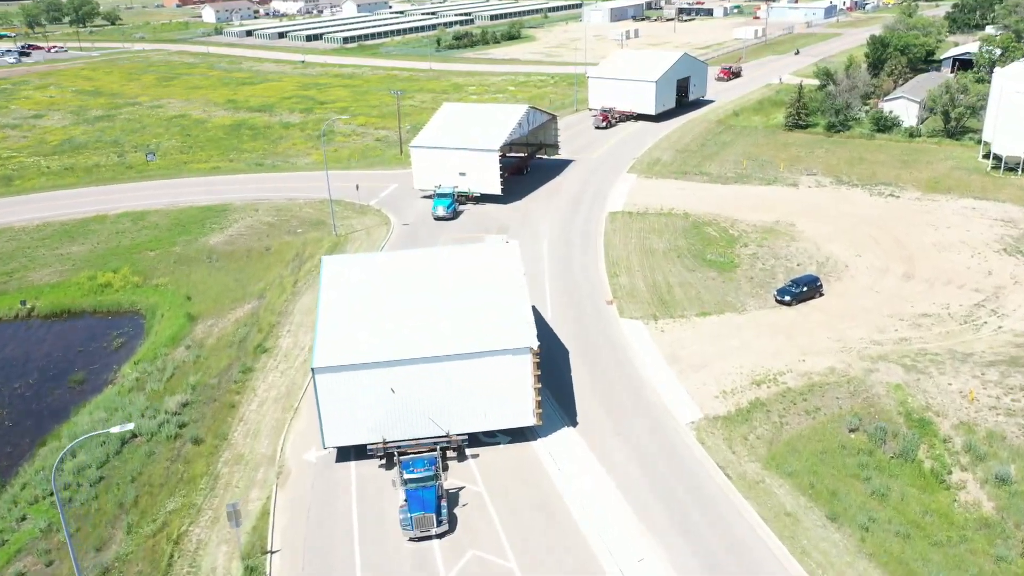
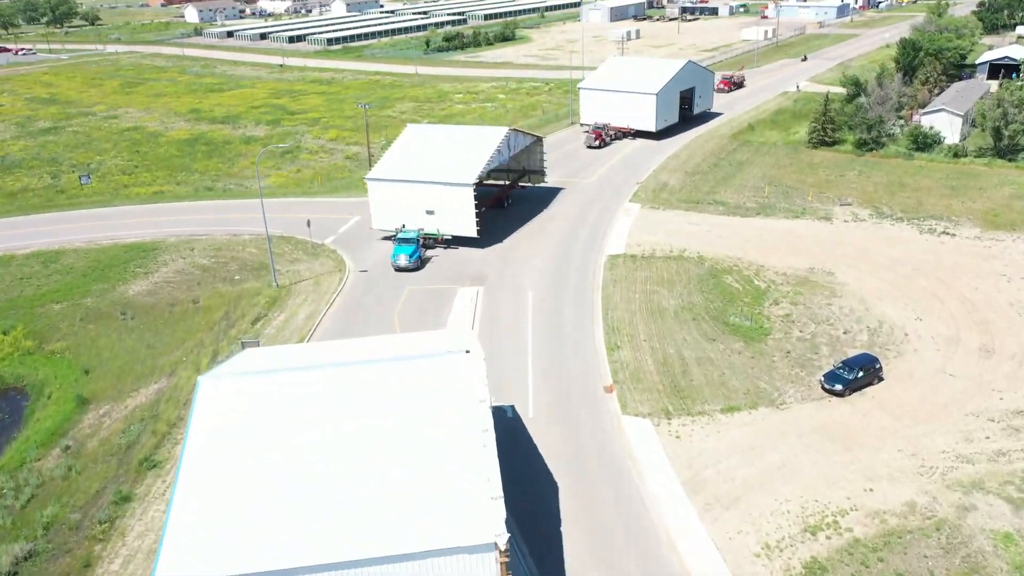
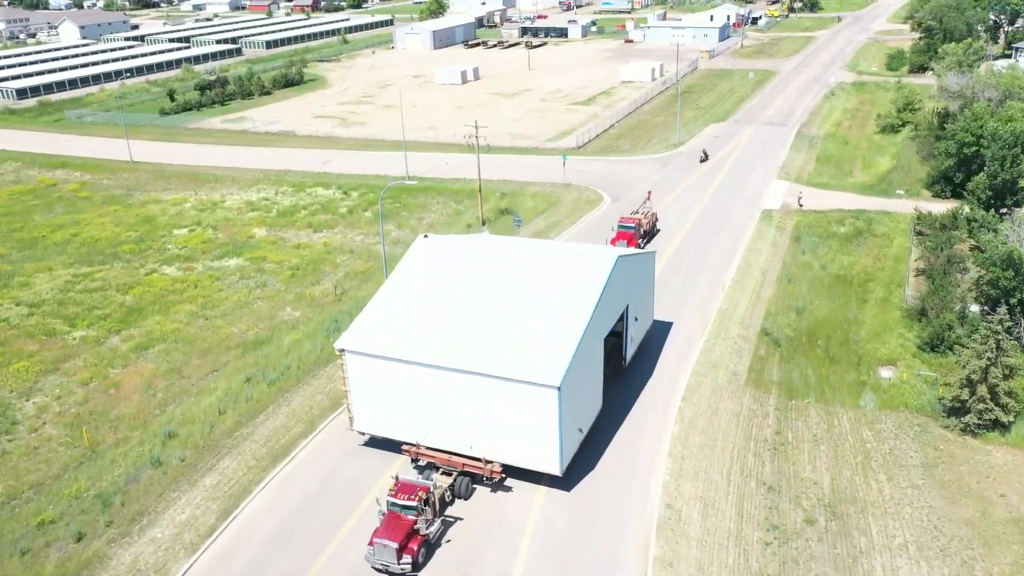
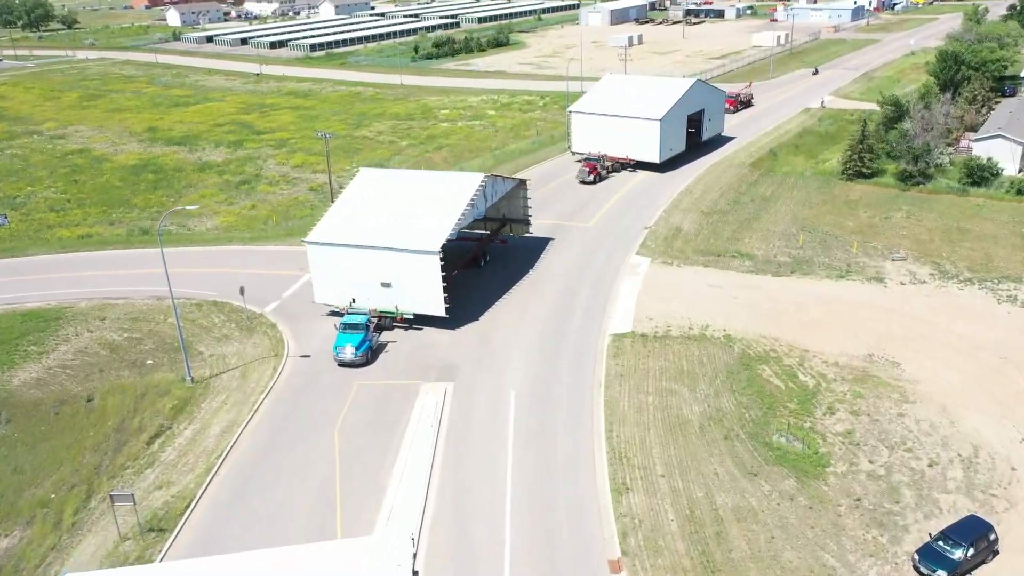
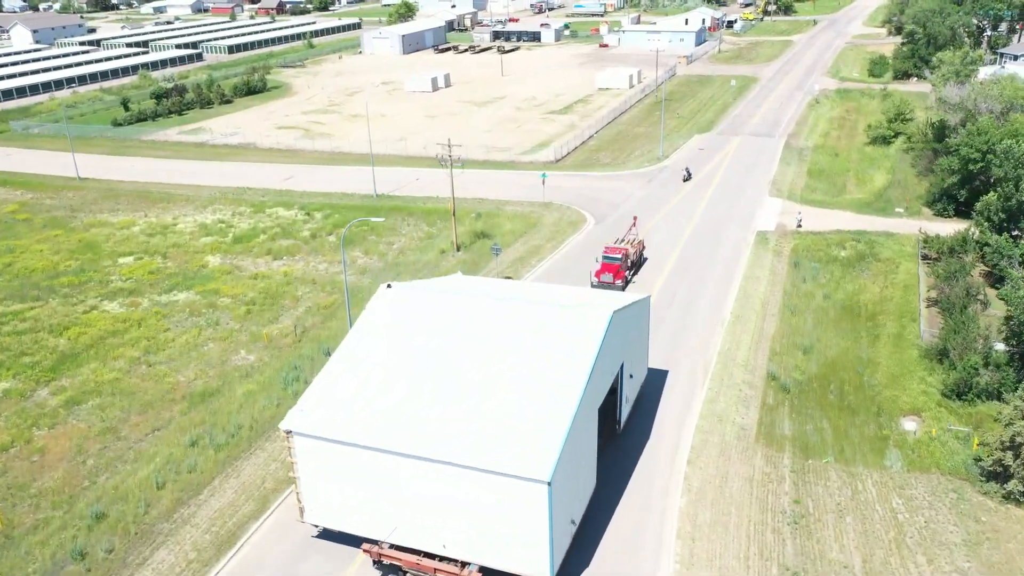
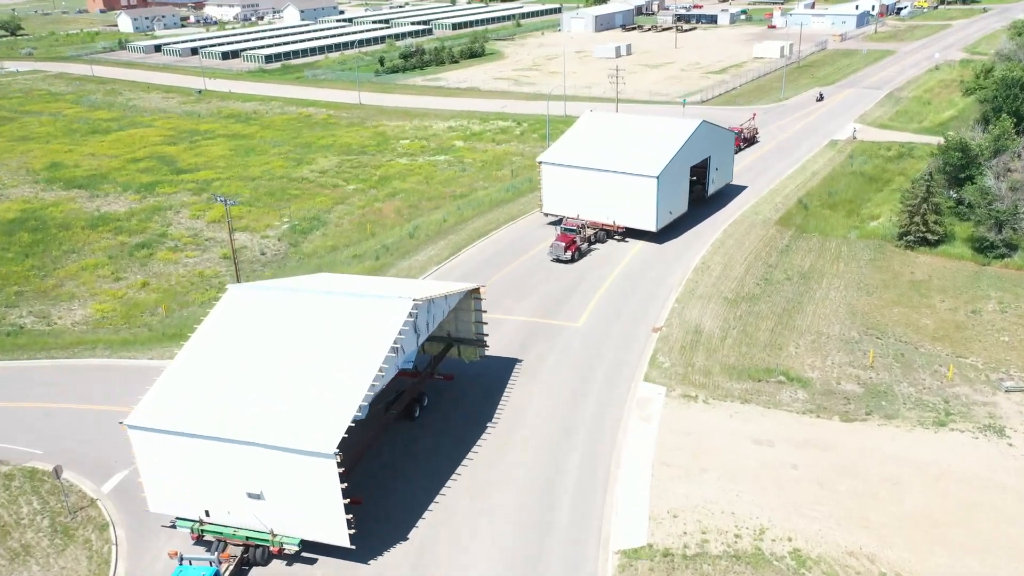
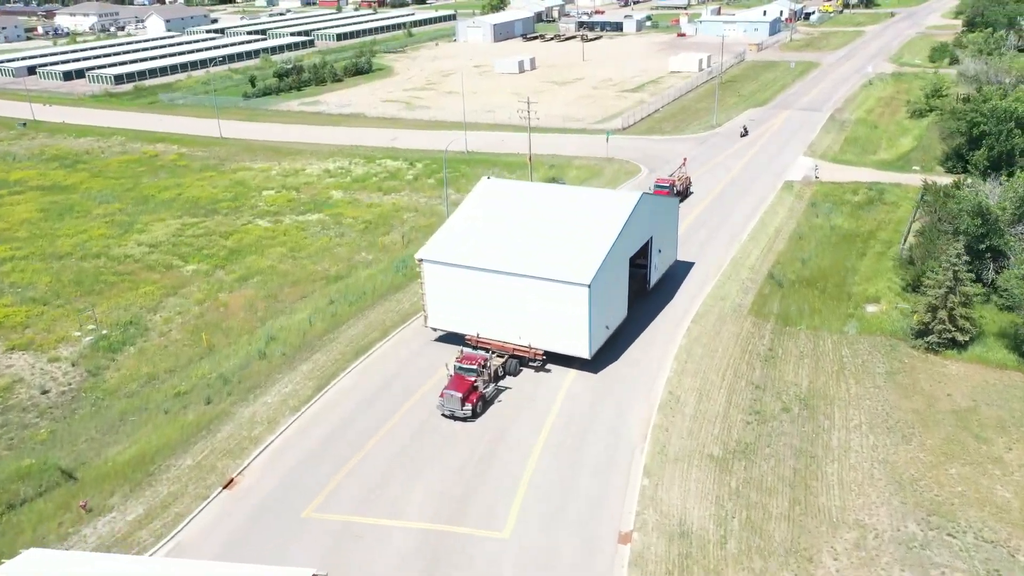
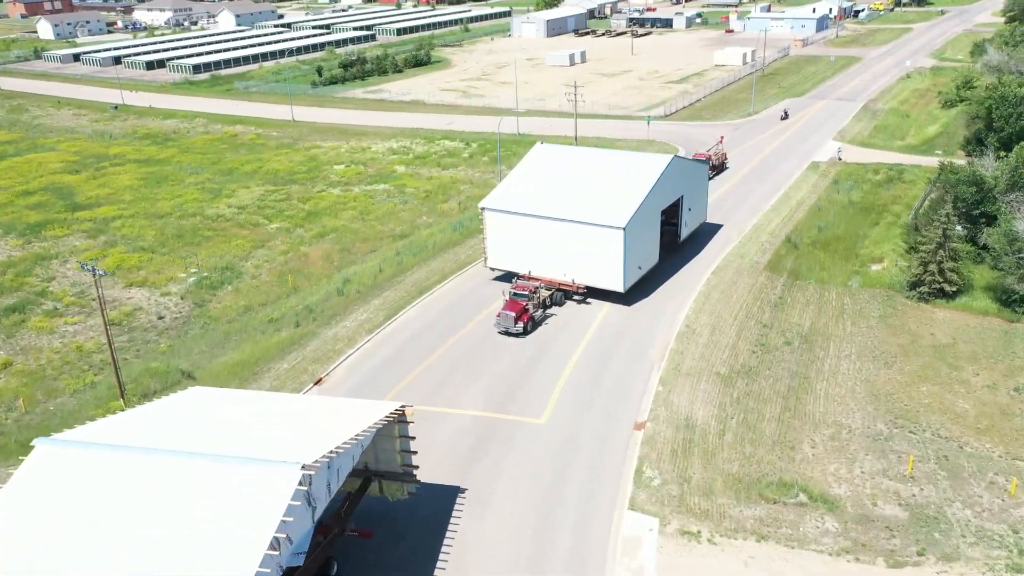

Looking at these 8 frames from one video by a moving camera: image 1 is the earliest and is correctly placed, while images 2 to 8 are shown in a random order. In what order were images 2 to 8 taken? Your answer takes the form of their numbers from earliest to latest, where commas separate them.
2, 4, 6, 8, 7, 3, 5
